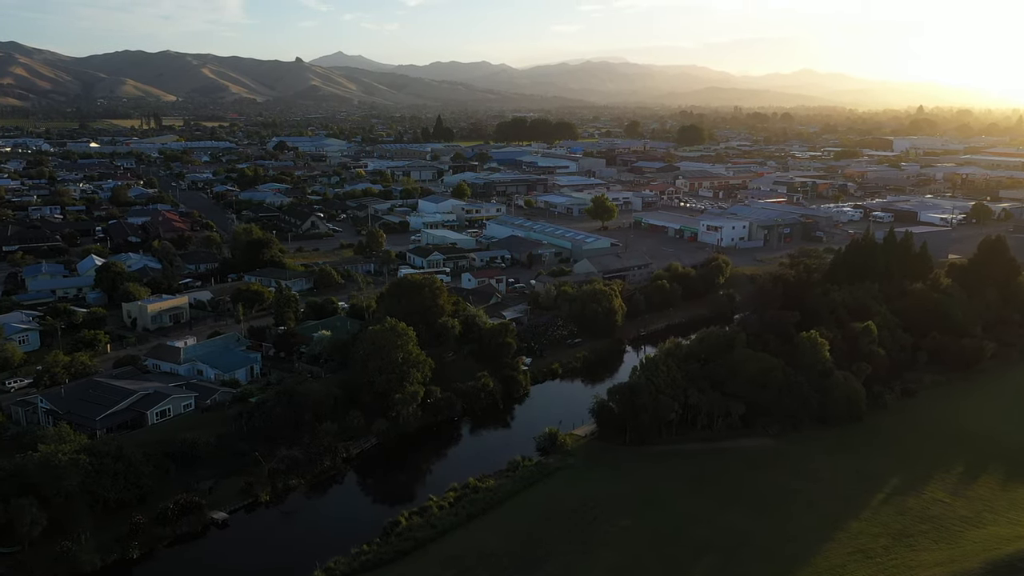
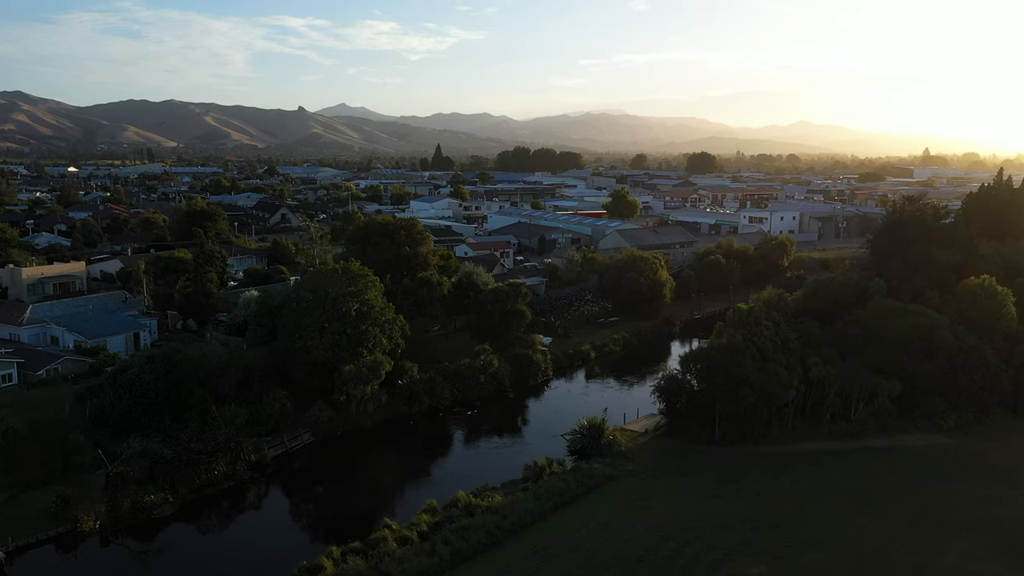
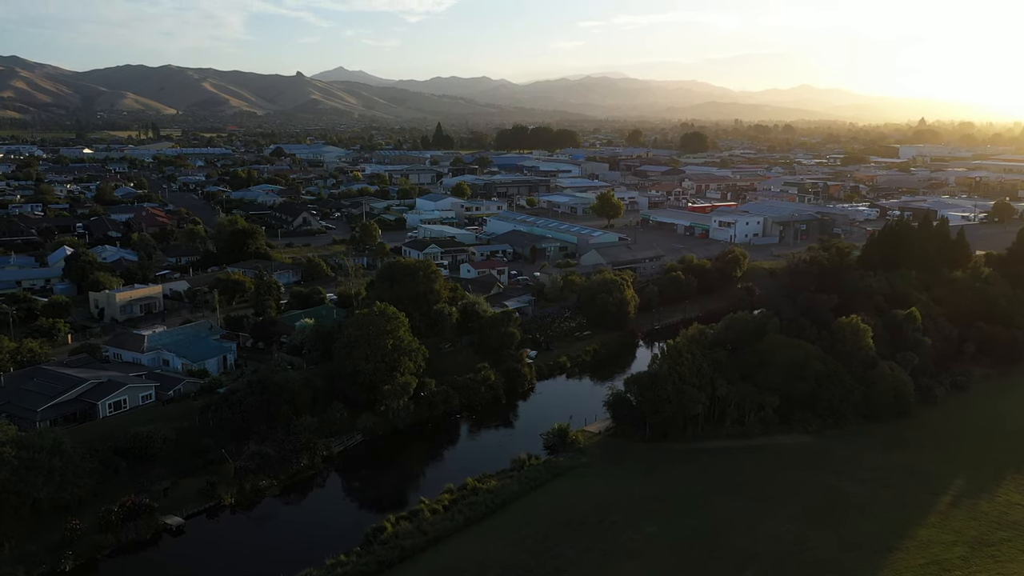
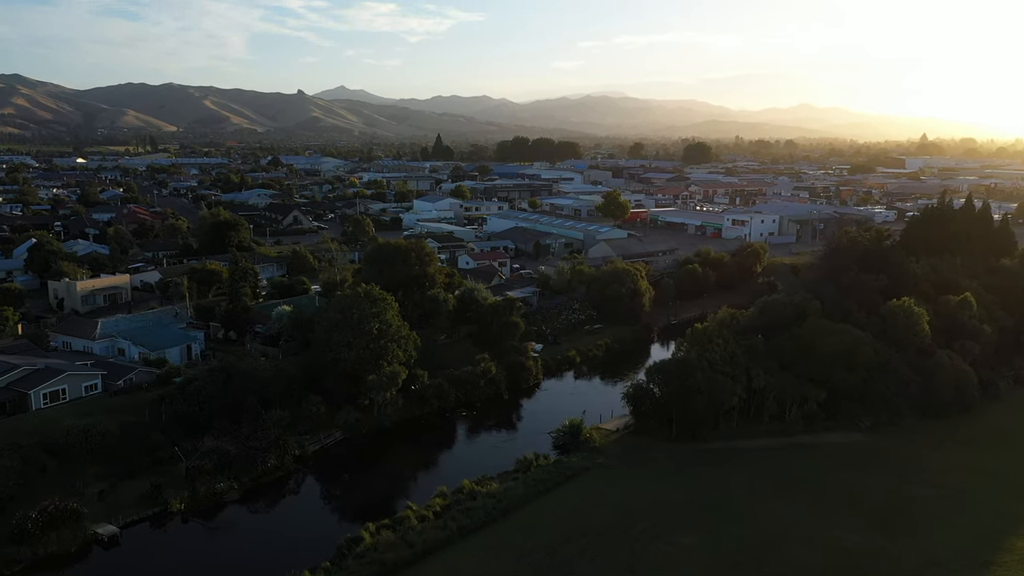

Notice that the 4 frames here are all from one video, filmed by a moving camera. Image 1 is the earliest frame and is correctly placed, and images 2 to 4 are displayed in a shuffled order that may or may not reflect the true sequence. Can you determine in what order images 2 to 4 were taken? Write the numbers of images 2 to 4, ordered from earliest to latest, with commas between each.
3, 4, 2
